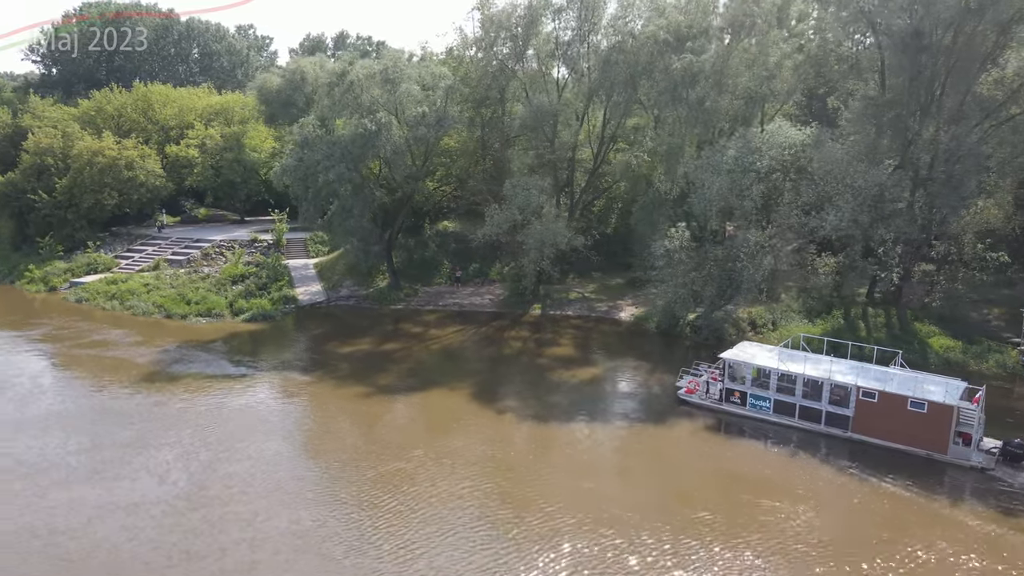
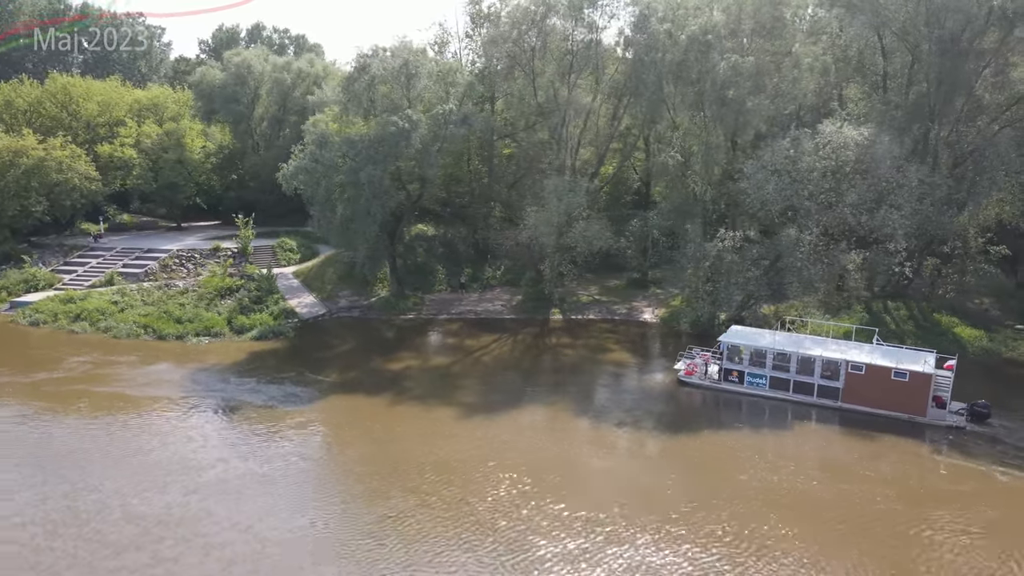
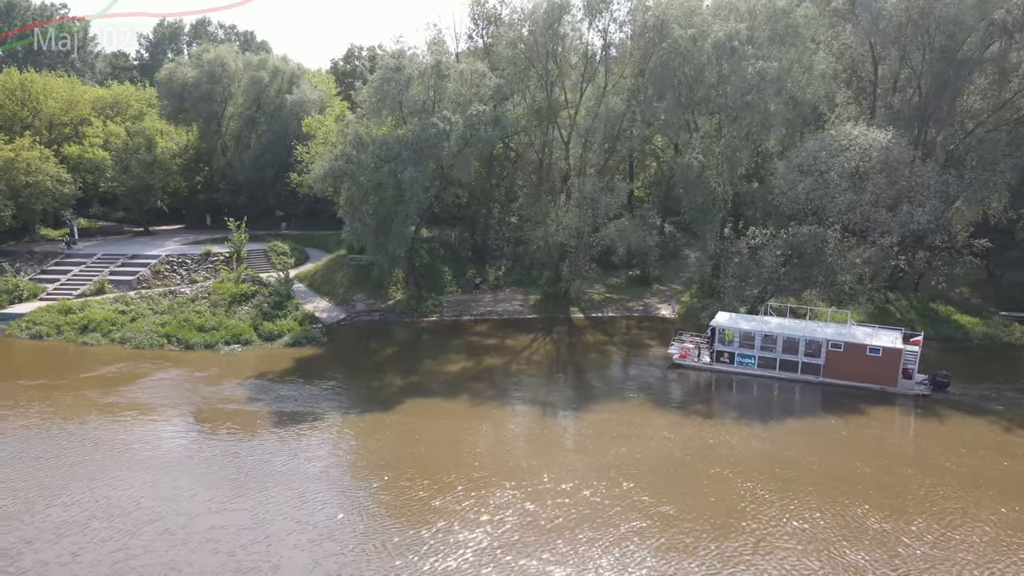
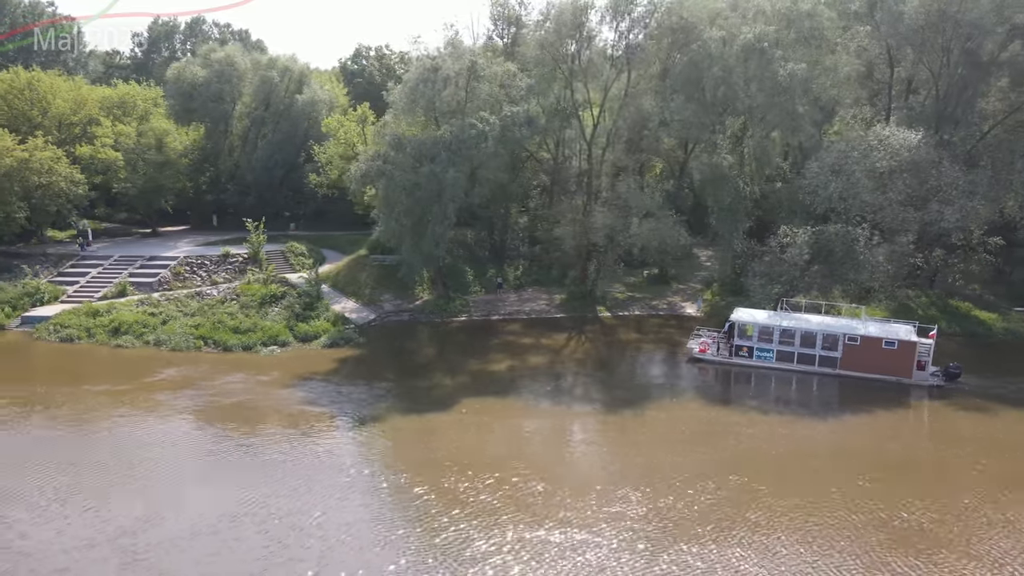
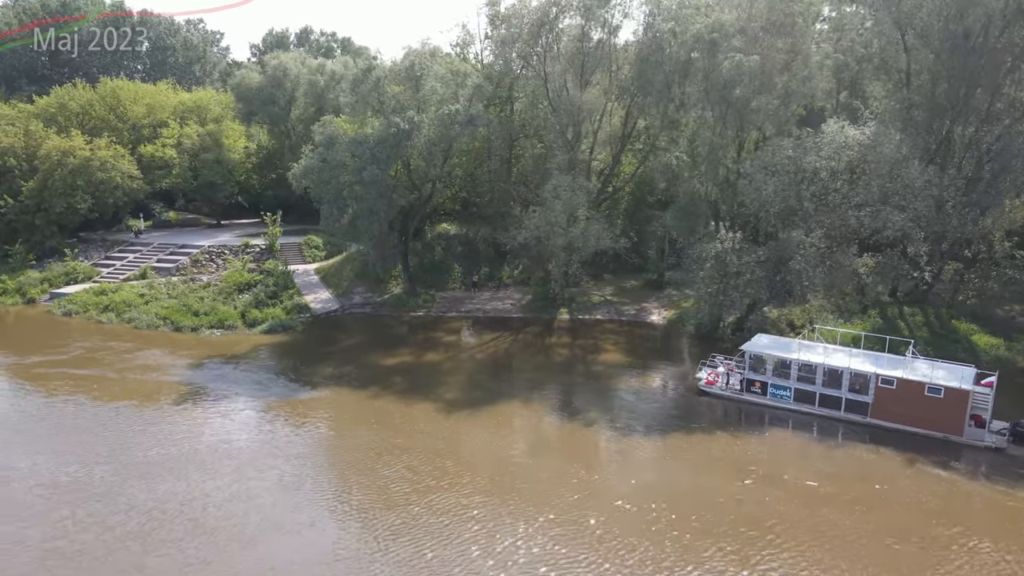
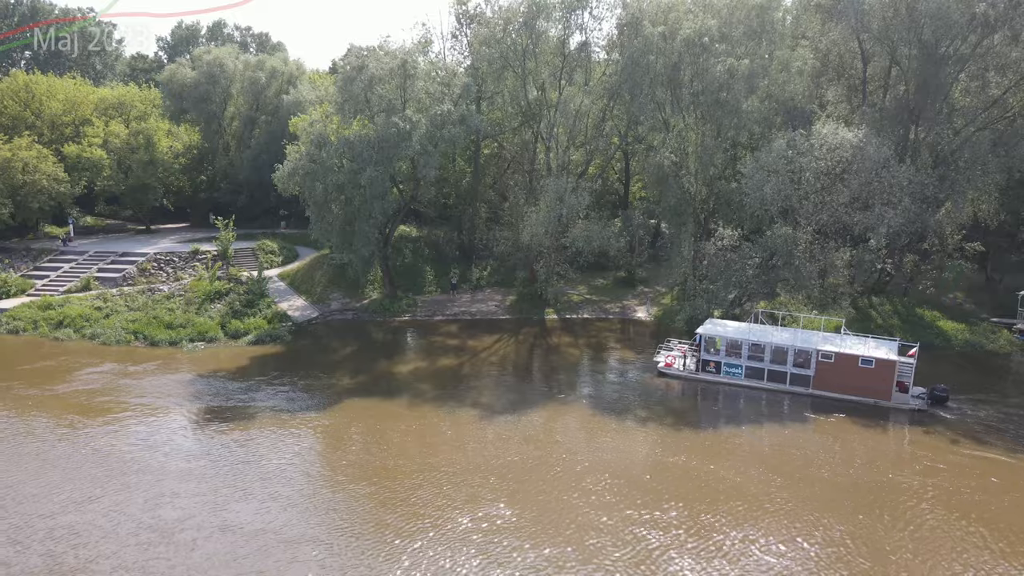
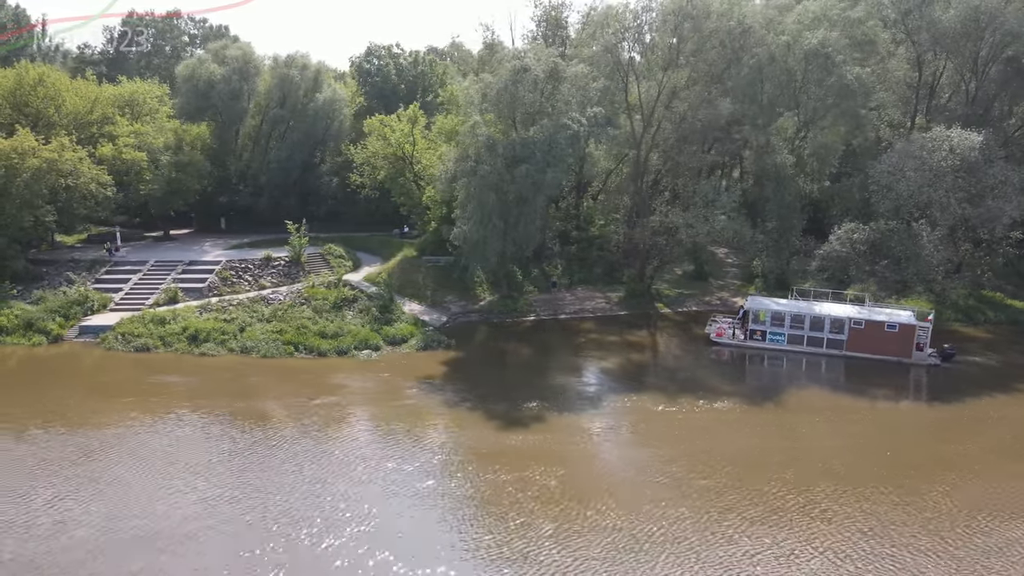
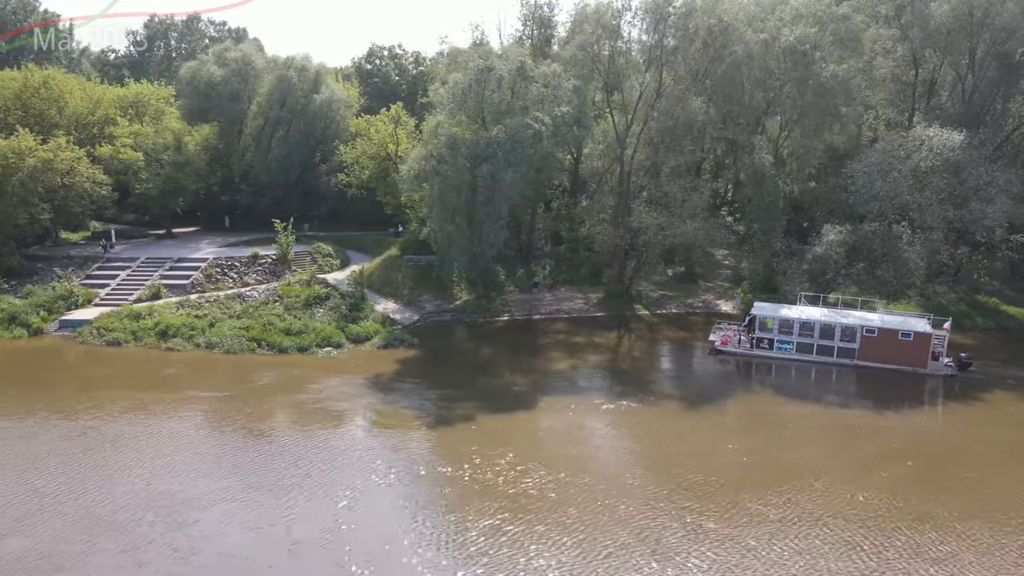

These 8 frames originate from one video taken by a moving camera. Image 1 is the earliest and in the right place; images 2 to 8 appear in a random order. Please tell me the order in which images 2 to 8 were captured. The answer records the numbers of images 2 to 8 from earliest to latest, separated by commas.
5, 2, 6, 3, 4, 8, 7
